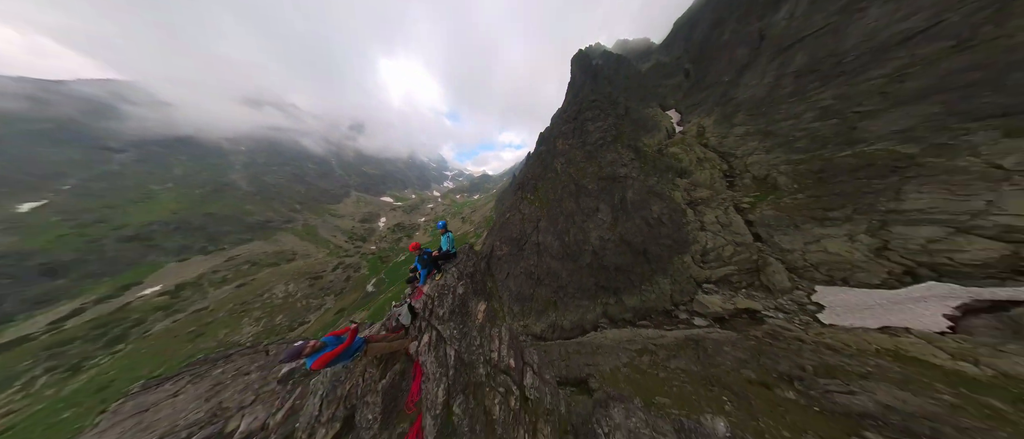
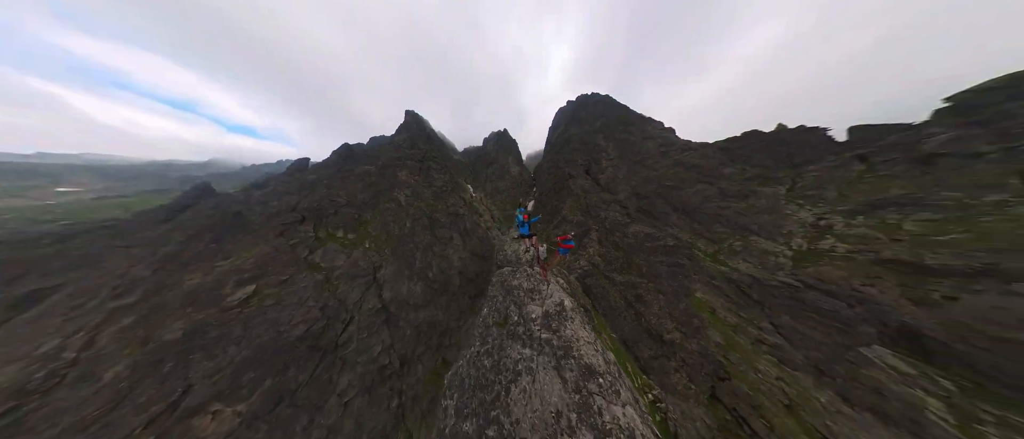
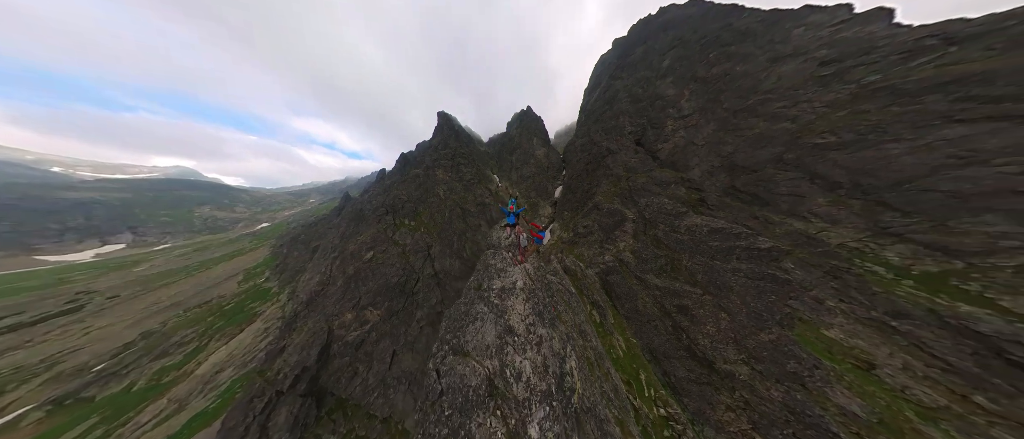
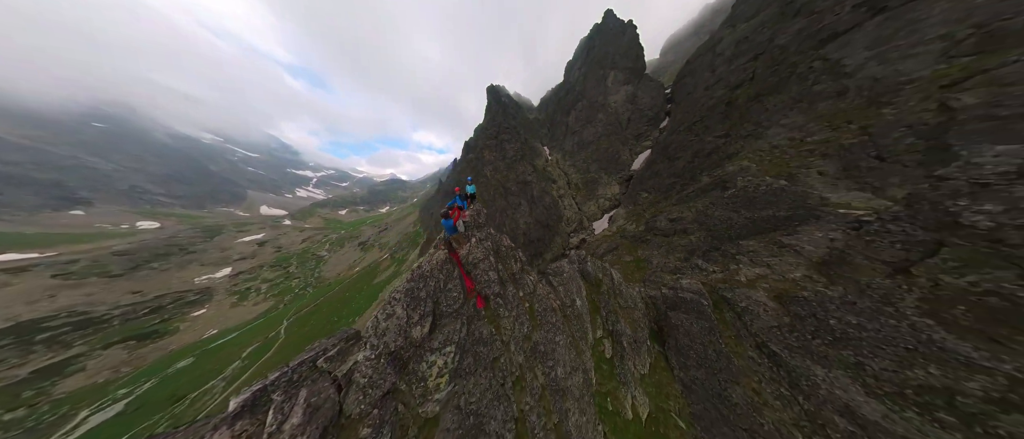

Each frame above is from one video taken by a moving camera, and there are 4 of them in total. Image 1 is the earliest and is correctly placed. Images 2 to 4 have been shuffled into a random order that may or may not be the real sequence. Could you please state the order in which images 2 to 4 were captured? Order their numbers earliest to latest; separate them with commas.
4, 3, 2
